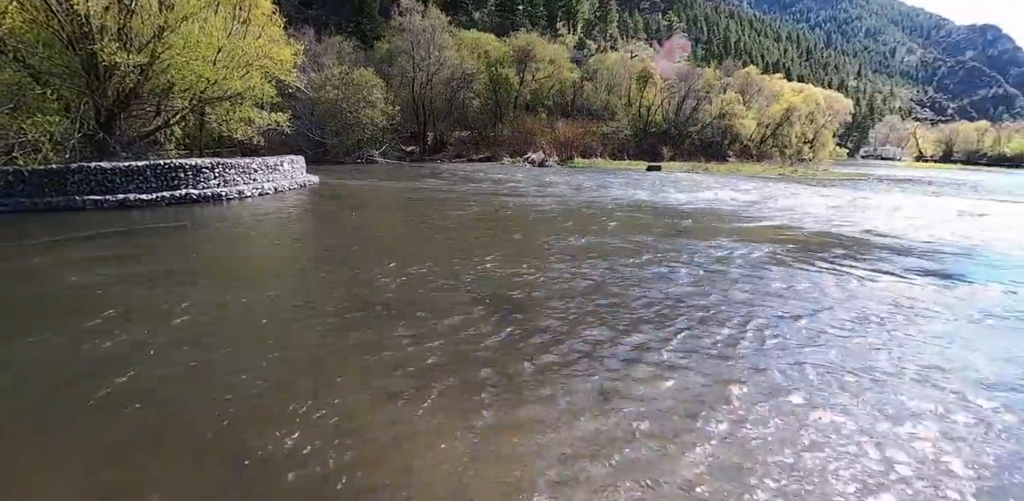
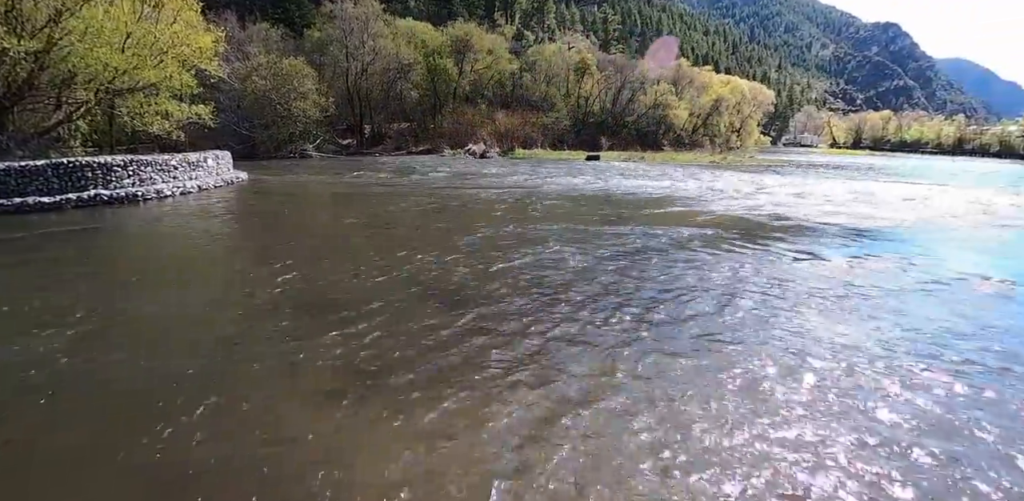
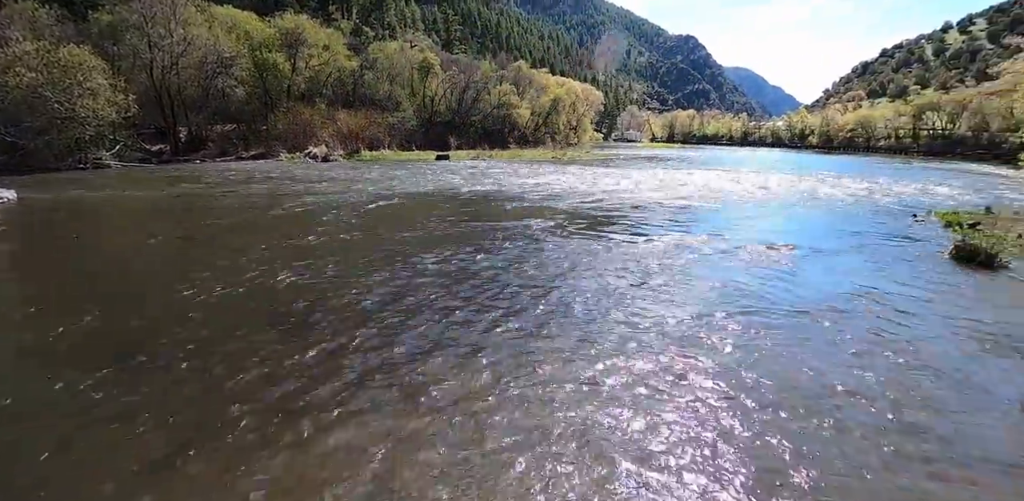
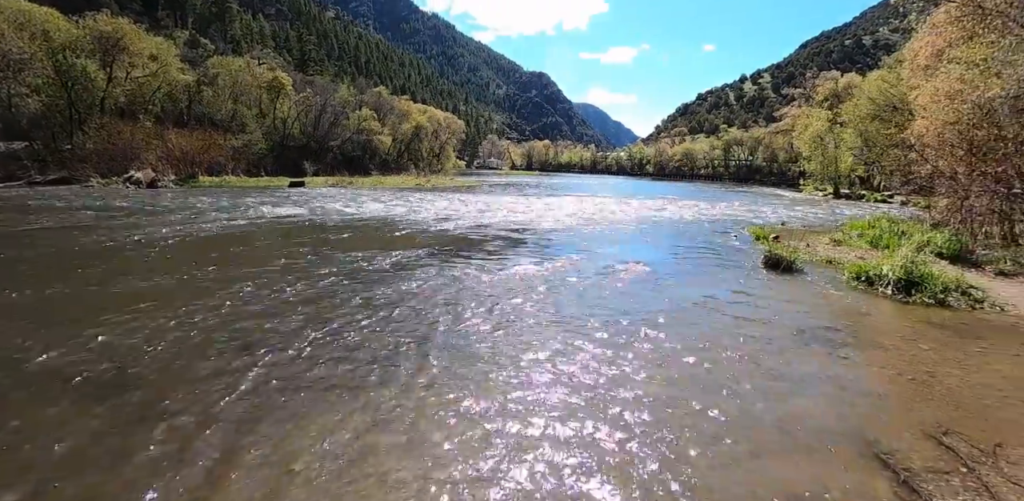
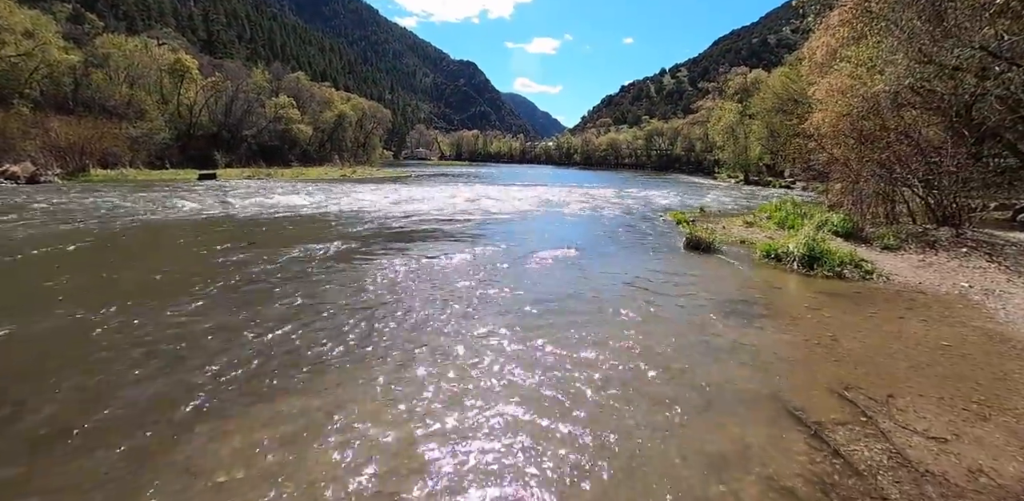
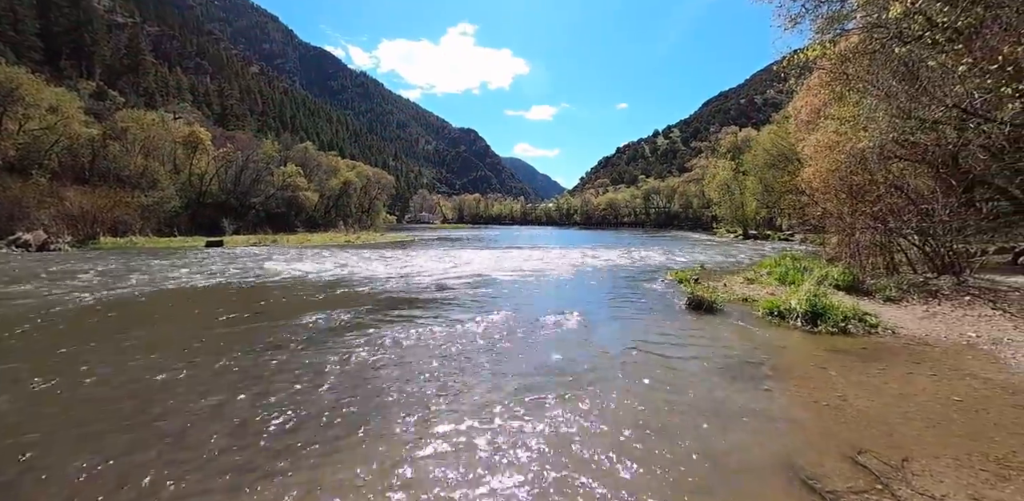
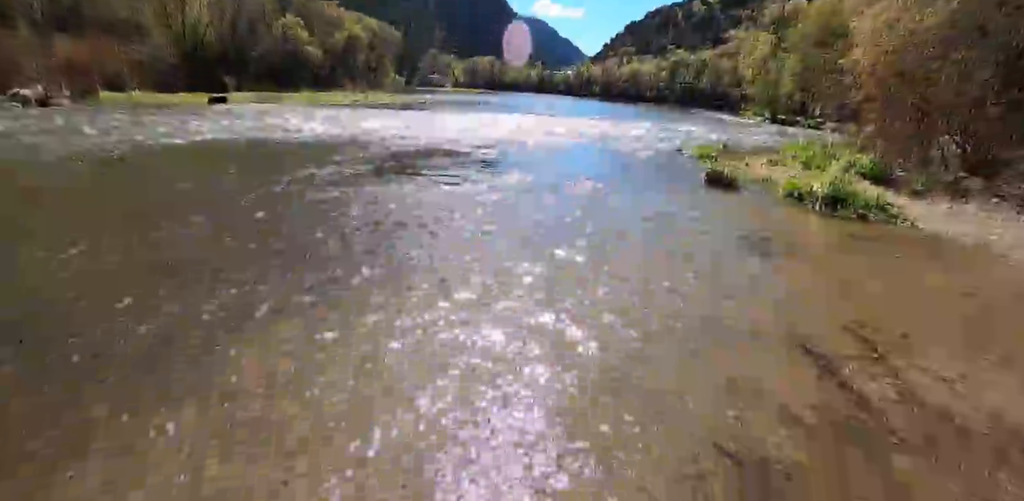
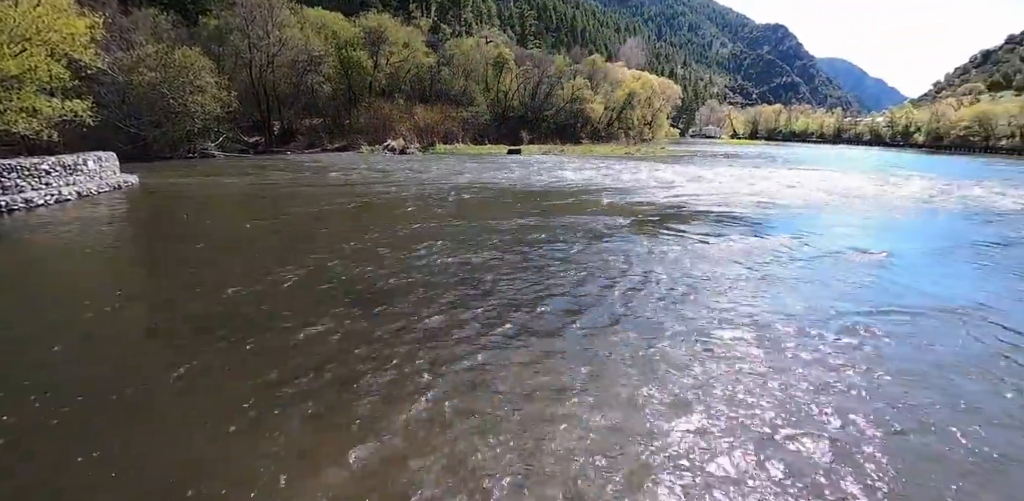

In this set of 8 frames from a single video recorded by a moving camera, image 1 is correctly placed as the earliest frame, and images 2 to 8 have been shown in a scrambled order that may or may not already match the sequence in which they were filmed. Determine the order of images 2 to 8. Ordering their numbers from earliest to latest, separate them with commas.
2, 8, 3, 4, 6, 5, 7
